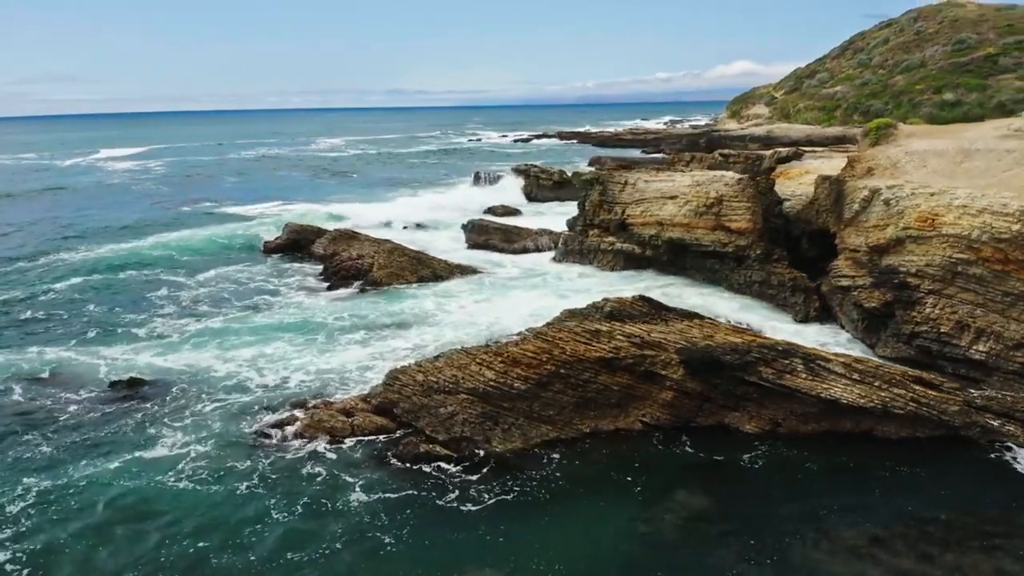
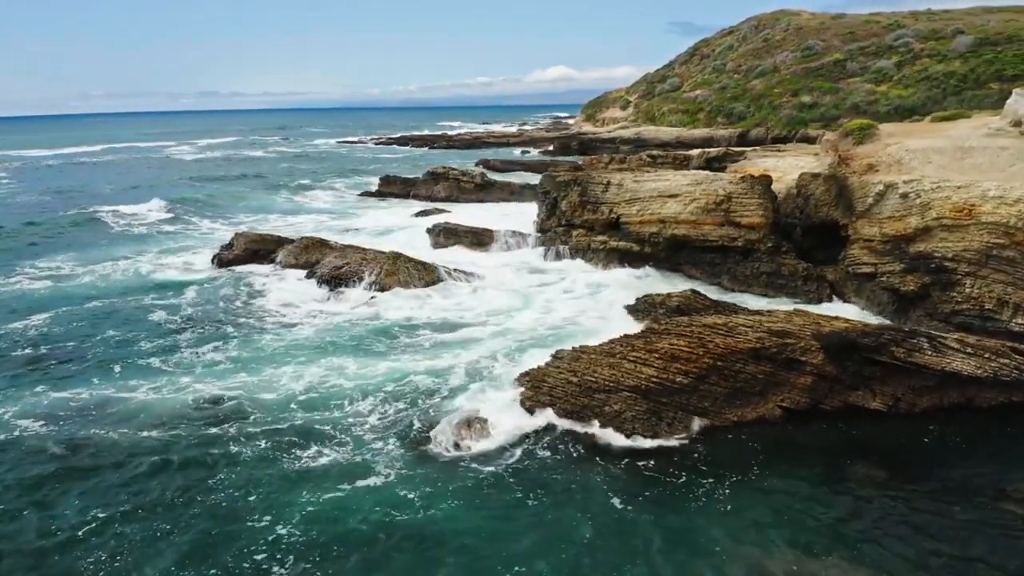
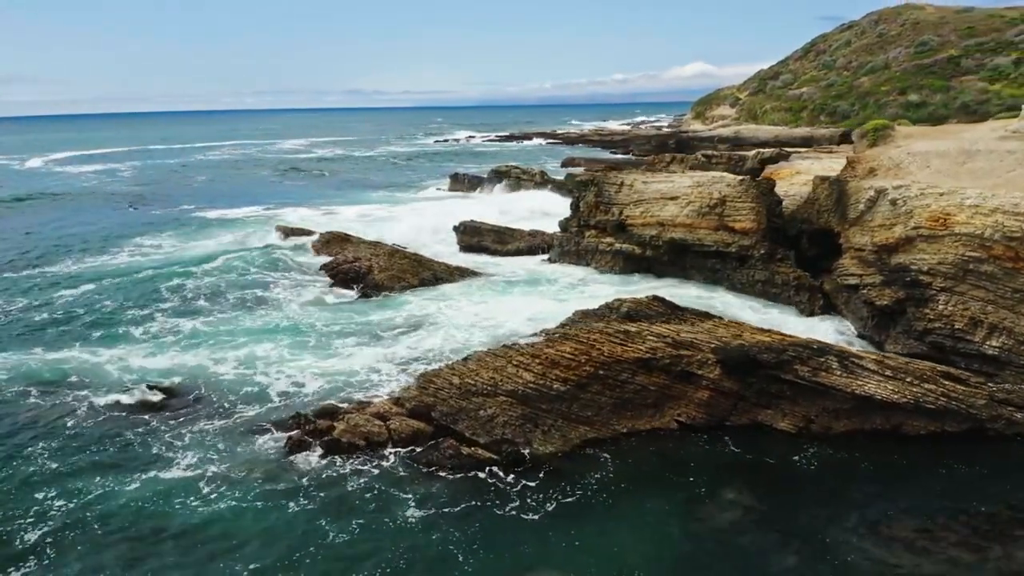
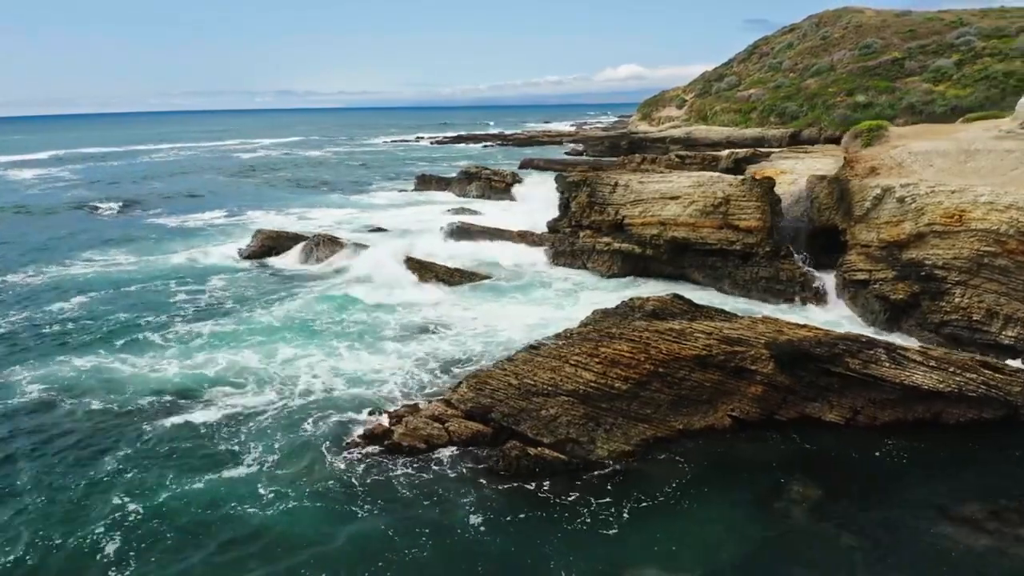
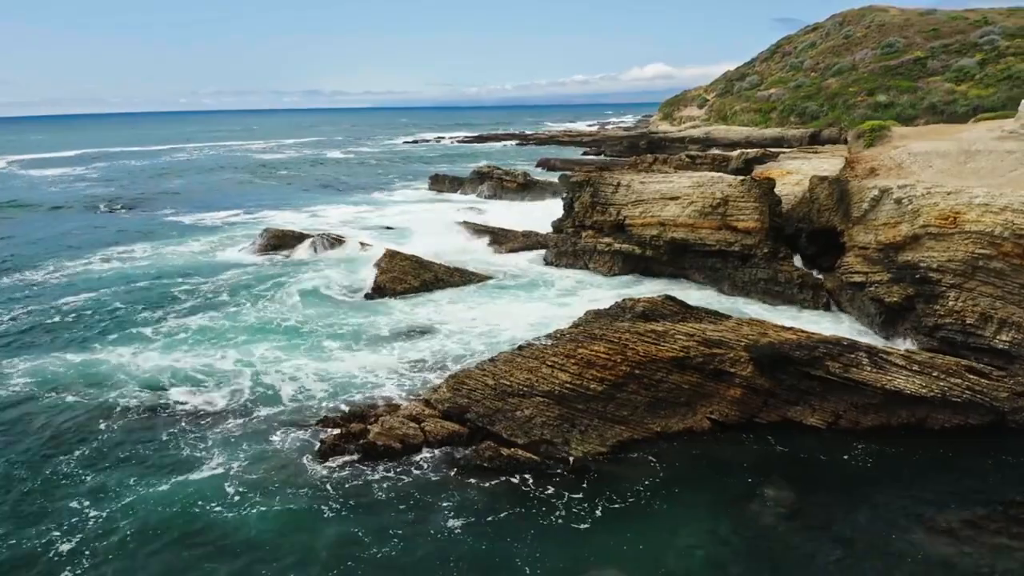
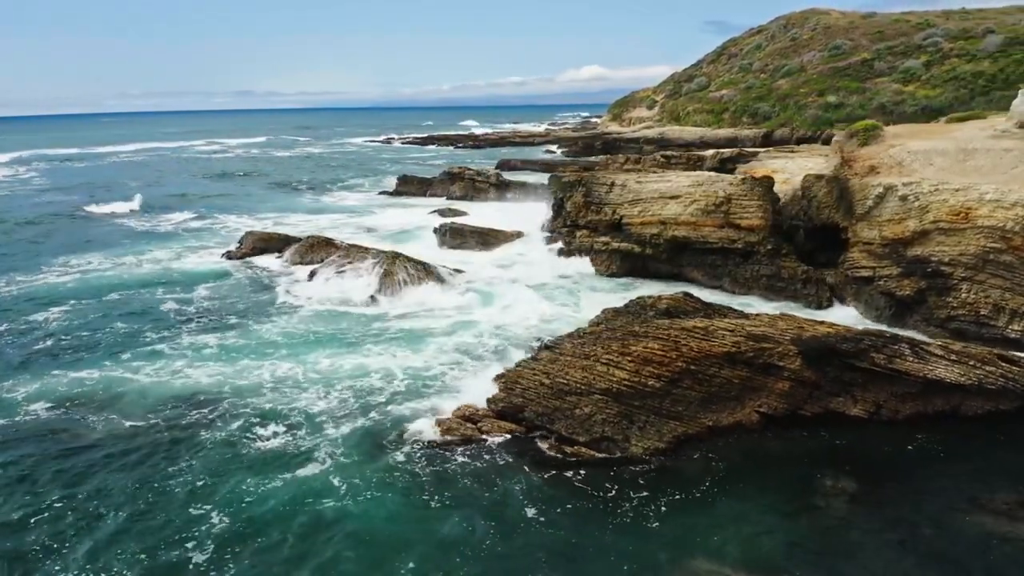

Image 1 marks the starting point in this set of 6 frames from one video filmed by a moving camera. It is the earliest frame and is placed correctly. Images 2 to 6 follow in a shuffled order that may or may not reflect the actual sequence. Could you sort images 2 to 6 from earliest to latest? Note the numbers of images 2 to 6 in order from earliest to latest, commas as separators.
3, 5, 4, 6, 2
